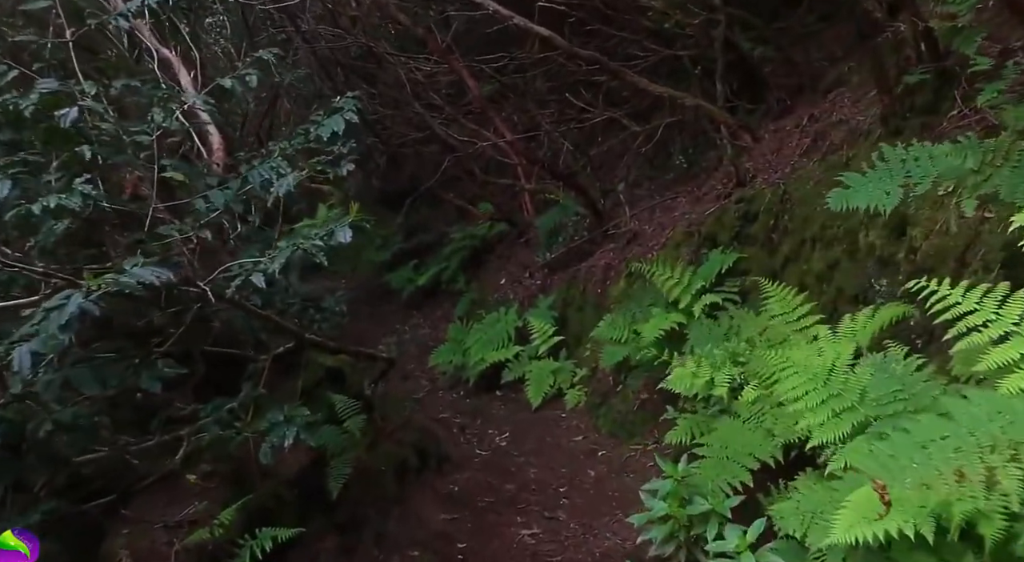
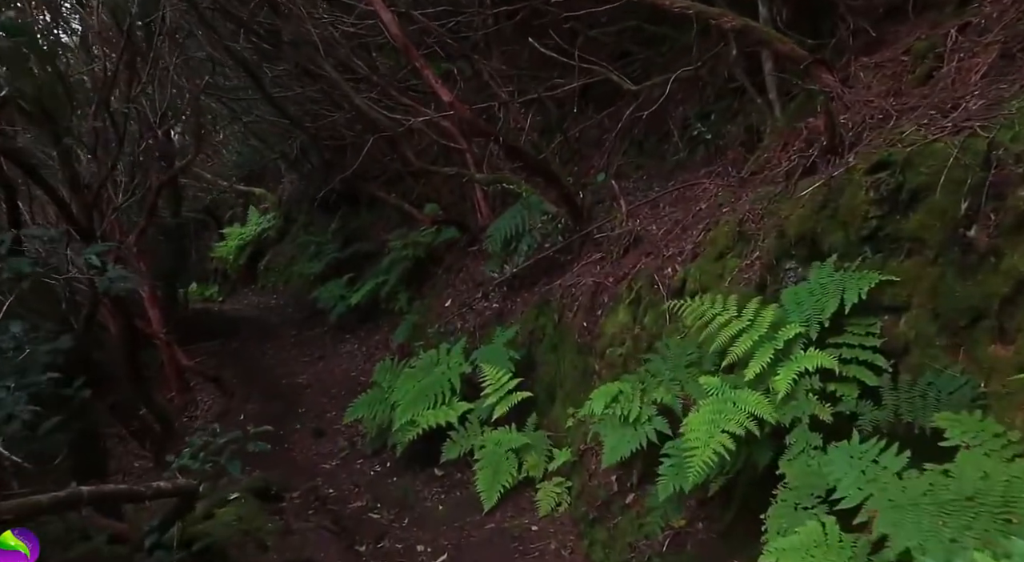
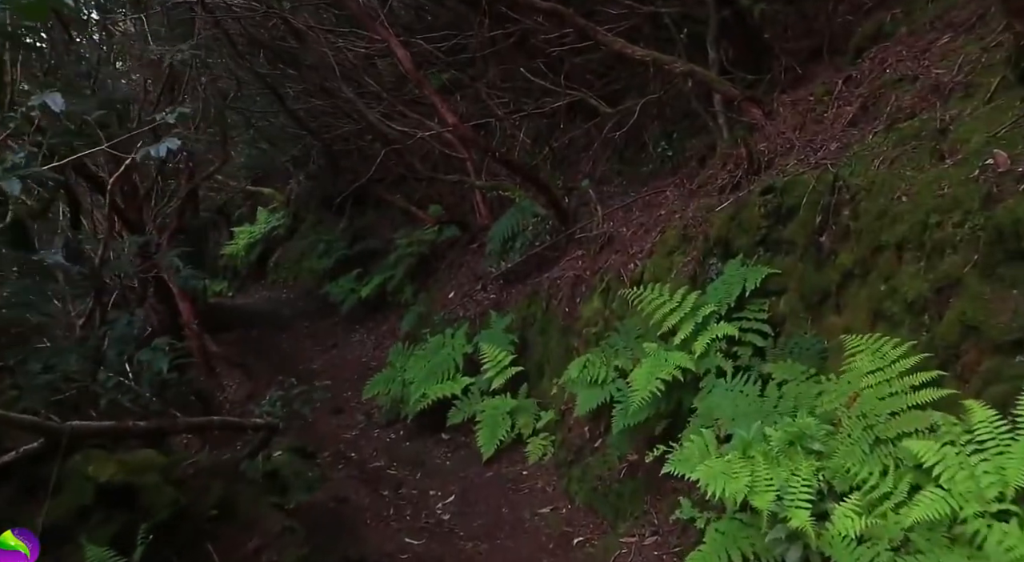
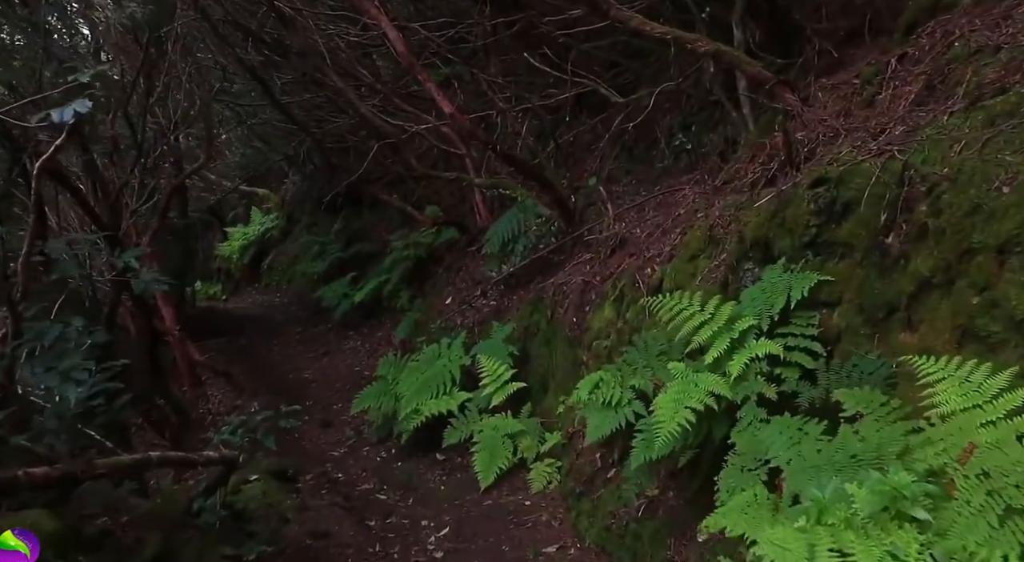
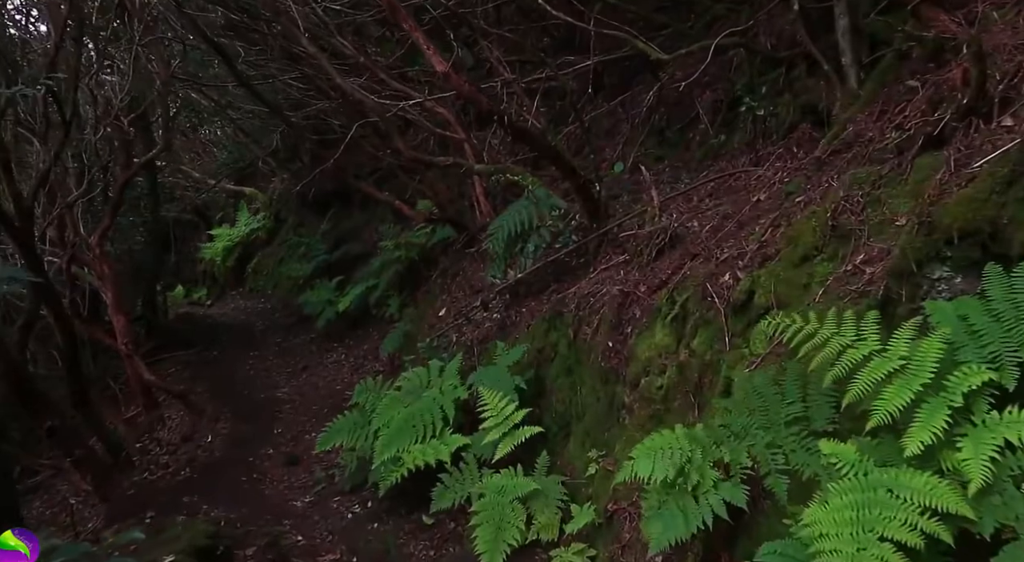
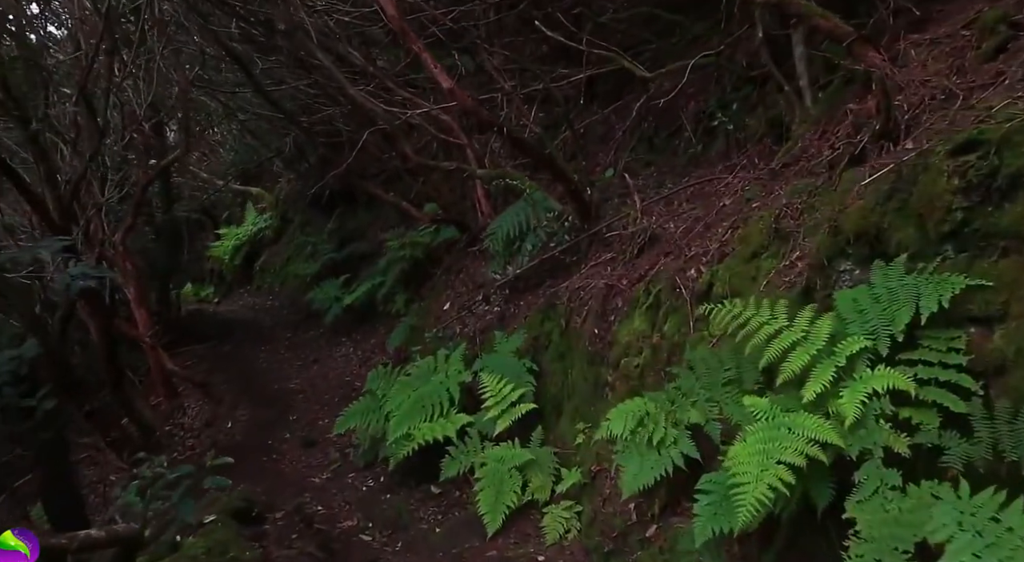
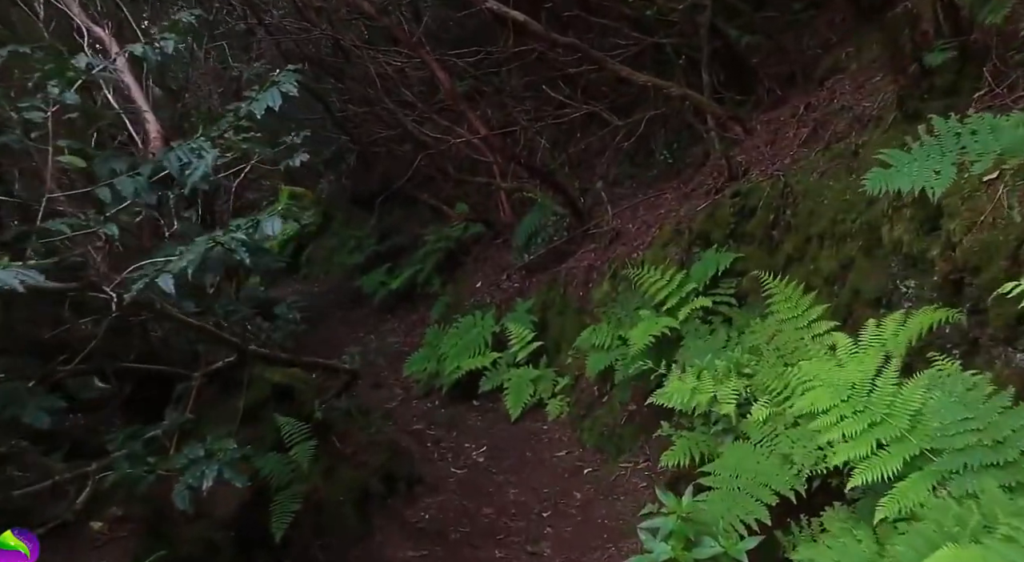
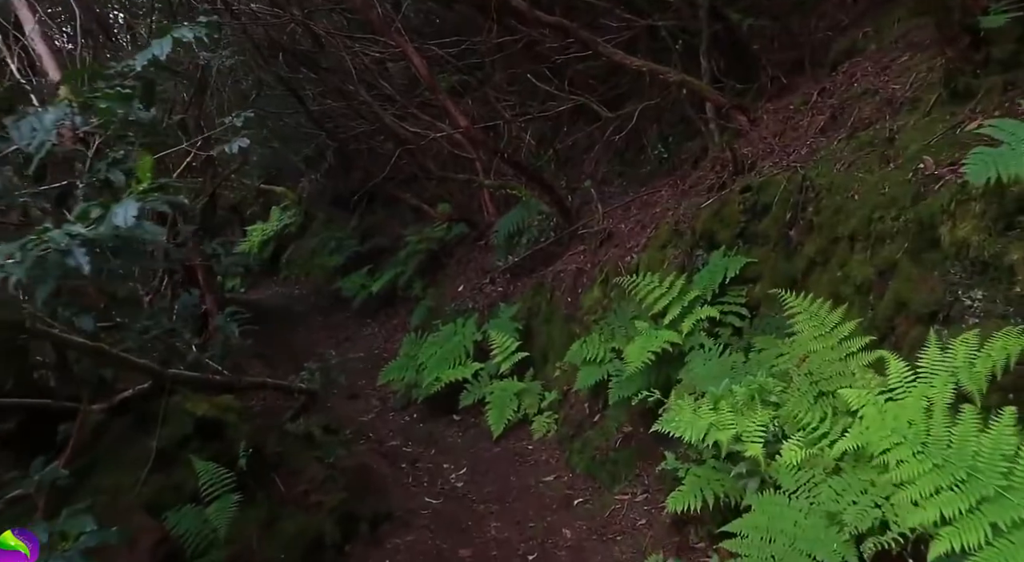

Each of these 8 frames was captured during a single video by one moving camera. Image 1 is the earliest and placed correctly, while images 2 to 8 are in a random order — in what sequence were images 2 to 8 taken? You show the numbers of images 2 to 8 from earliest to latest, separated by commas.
7, 8, 3, 4, 2, 6, 5
